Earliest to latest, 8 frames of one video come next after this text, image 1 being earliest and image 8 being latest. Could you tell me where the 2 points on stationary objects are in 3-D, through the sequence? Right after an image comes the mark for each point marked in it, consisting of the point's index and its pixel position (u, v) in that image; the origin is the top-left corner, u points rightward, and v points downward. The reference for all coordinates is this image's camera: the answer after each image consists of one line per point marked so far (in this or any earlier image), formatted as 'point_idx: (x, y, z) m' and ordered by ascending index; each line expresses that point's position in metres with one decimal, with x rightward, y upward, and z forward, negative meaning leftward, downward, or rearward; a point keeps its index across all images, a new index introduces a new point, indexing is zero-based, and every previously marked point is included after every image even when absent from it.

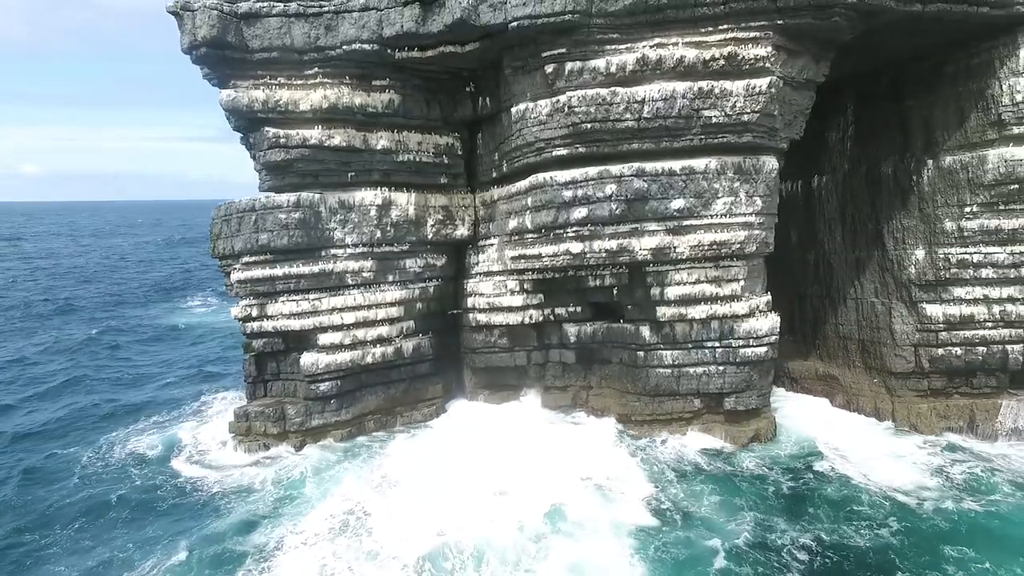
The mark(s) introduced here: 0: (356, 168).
0: (-2.3, +1.8, +9.0) m
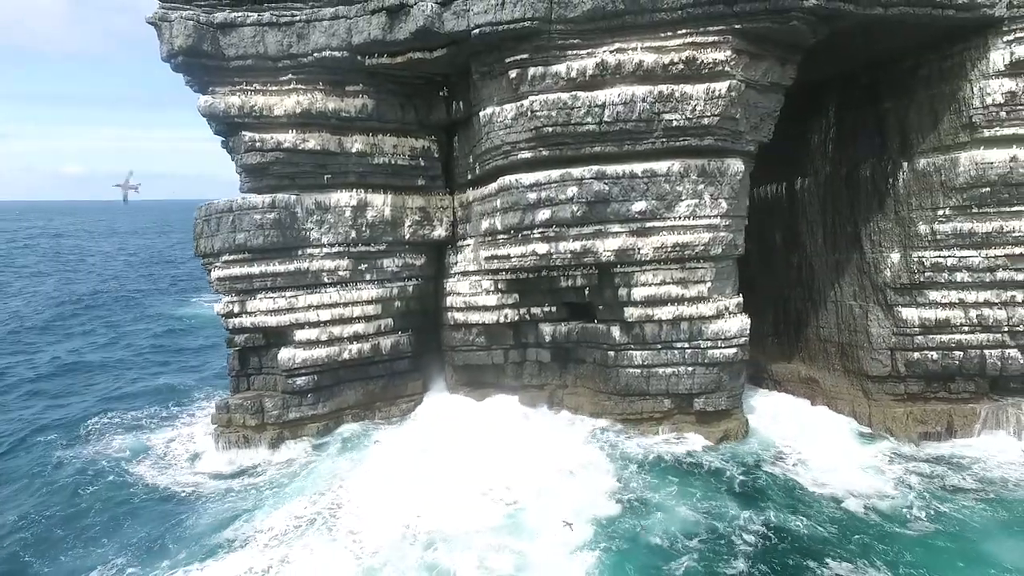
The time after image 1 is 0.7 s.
0: (-2.7, +1.8, +9.3) m
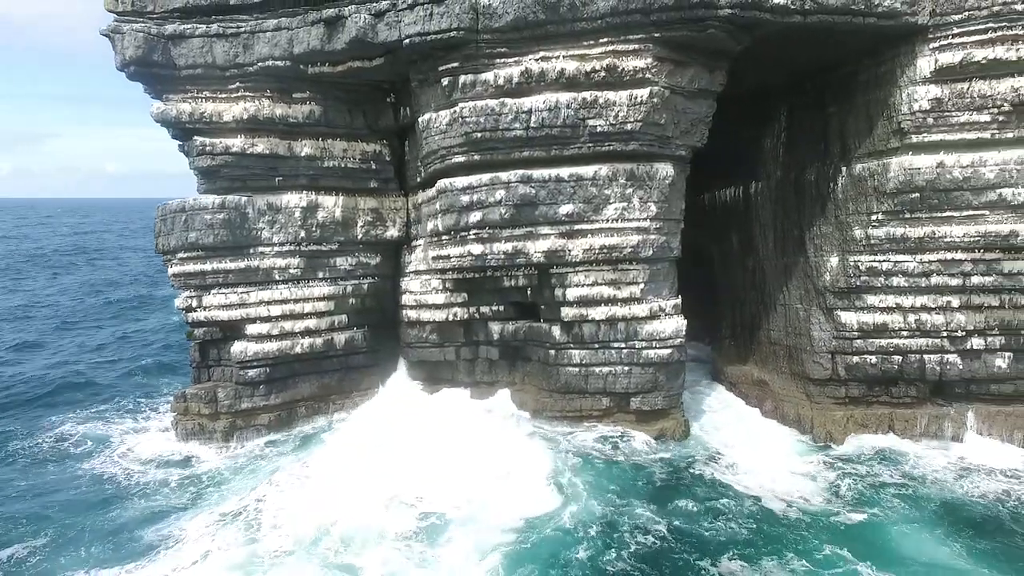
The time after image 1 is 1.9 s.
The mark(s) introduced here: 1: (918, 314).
0: (-3.7, +1.8, +9.8) m
1: (+6.4, -0.4, +9.5) m
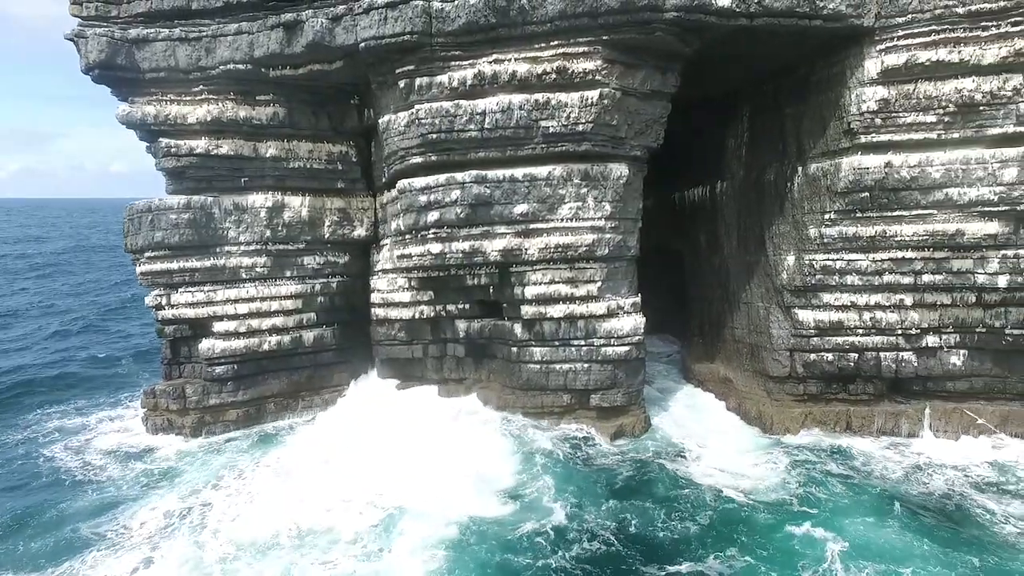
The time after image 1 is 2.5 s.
0: (-4.3, +1.9, +10.0) m
1: (+5.7, -0.4, +9.7) m
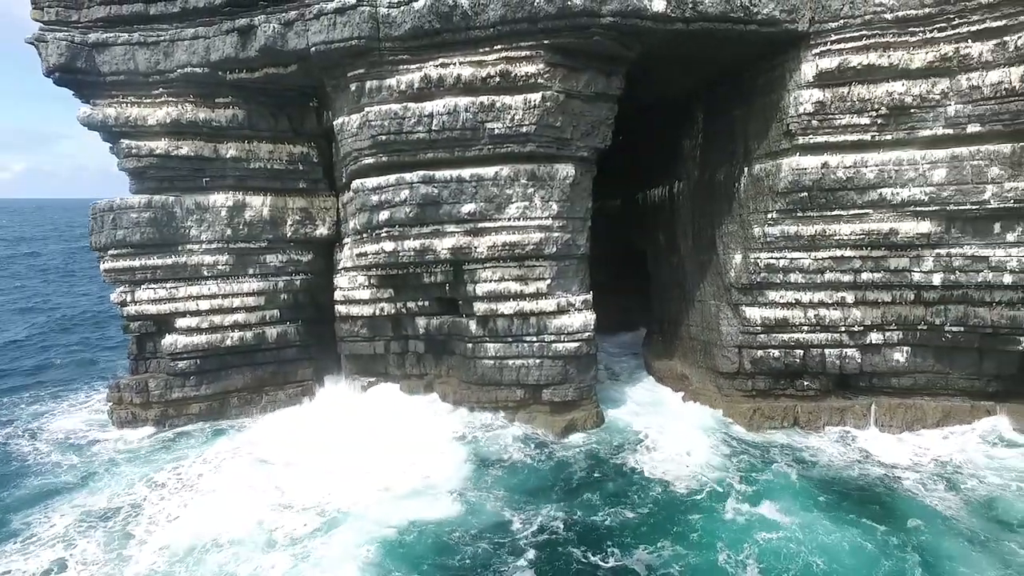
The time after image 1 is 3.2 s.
0: (-5.1, +1.9, +10.3) m
1: (+4.9, -0.4, +9.9) m
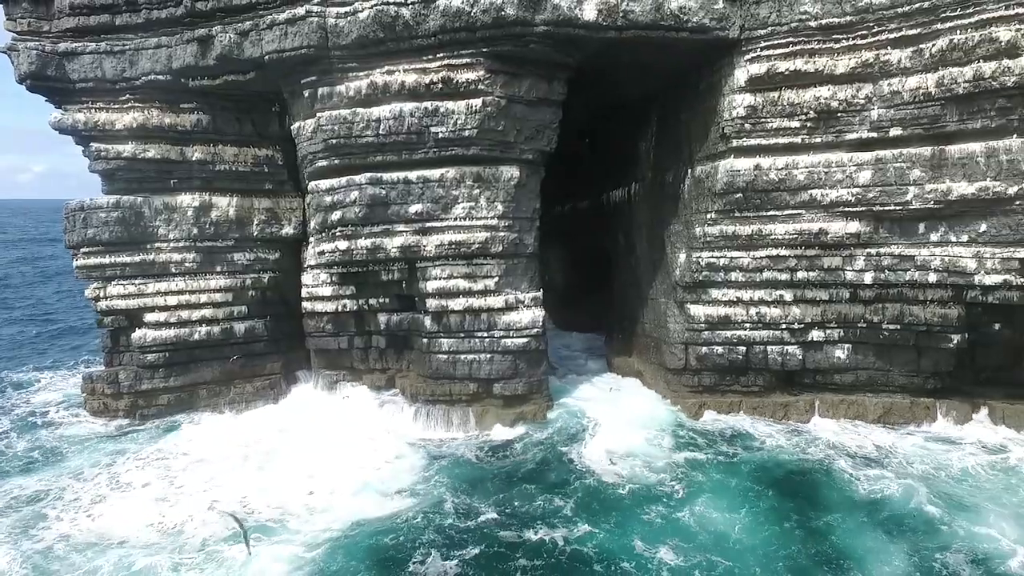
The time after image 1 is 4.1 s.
0: (-5.9, +2.0, +10.8) m
1: (+4.1, -0.3, +10.2) m
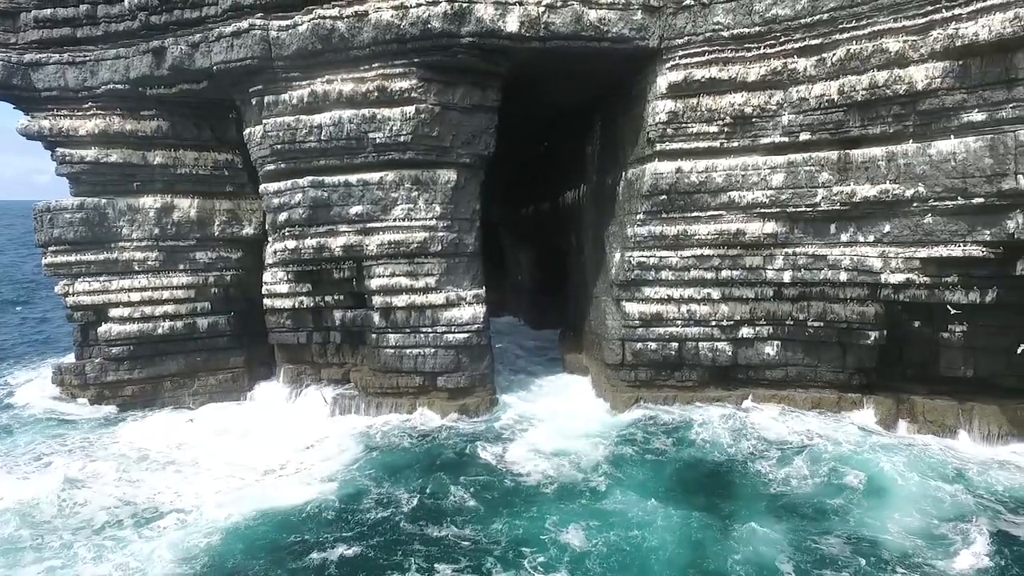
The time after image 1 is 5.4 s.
0: (-7.0, +2.0, +11.4) m
1: (+3.0, -0.3, +10.6) m
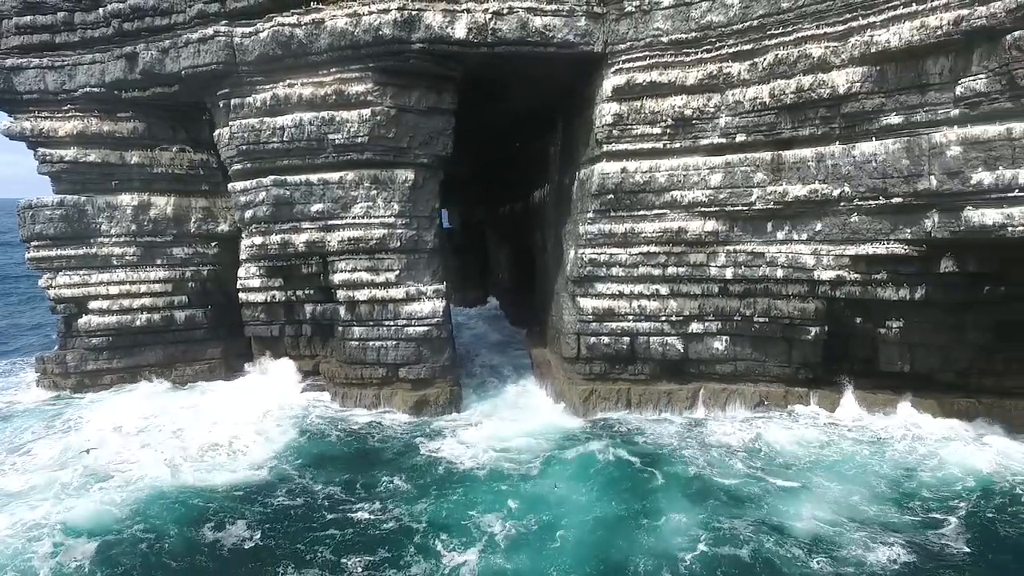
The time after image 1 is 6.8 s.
0: (-7.7, +2.2, +12.0) m
1: (+2.2, -0.2, +11.0) m
